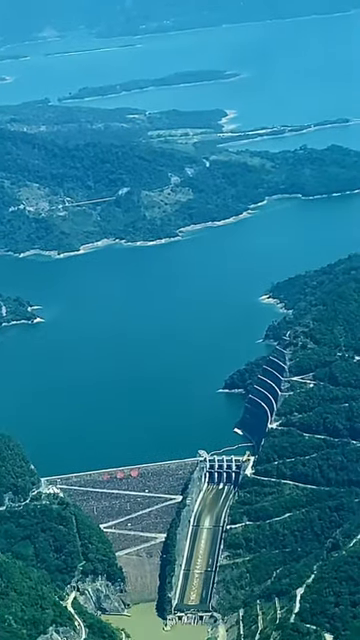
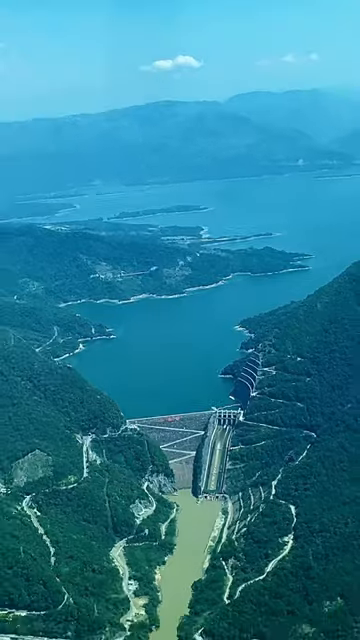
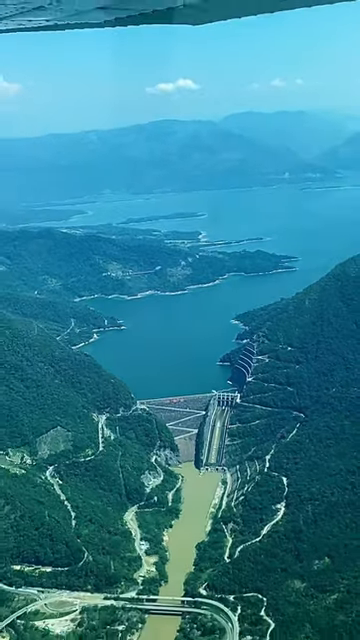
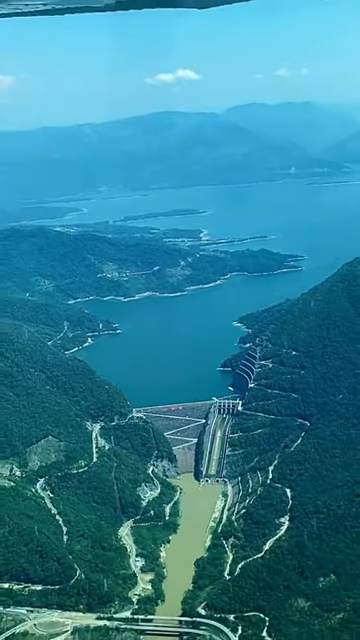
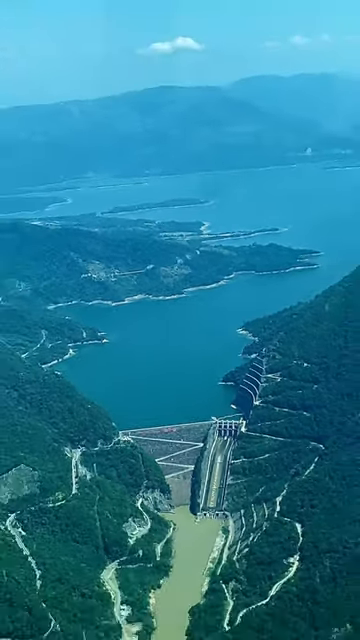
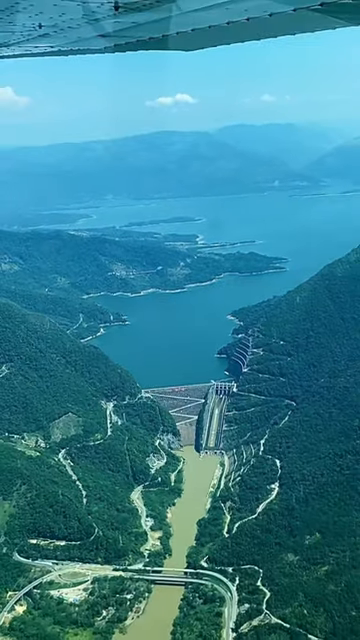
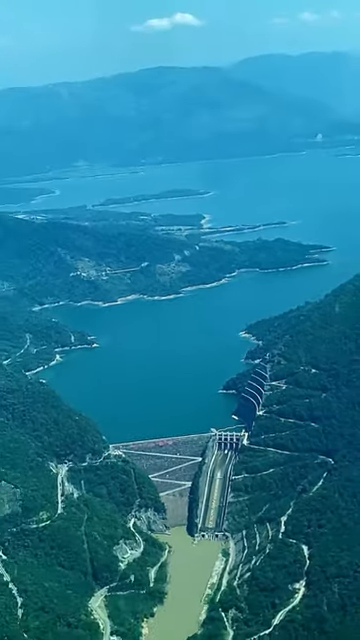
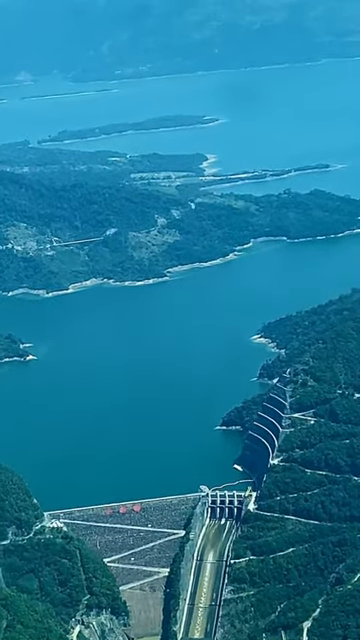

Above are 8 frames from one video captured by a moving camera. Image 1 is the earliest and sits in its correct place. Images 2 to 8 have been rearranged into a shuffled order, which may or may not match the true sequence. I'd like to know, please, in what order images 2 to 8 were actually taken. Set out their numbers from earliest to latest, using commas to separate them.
8, 7, 5, 2, 4, 3, 6
